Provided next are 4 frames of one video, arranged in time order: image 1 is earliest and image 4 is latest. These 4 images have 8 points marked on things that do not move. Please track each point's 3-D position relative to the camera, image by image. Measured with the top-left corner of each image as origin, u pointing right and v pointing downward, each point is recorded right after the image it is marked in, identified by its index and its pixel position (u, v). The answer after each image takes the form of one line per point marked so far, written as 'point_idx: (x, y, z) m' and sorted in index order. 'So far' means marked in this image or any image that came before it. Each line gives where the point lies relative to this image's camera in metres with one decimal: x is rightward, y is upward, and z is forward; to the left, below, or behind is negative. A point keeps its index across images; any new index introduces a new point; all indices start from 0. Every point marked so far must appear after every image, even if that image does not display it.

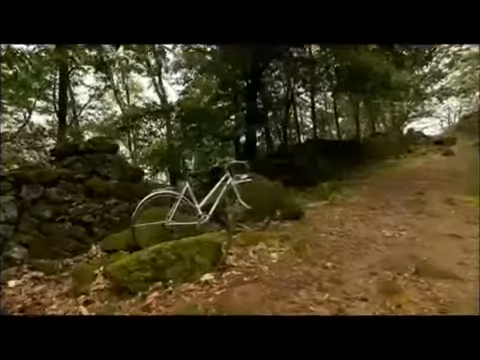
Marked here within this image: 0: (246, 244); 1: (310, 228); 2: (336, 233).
0: (0.0, -0.3, +3.0) m
1: (+0.3, -0.2, +3.0) m
2: (+0.4, -0.2, +3.0) m
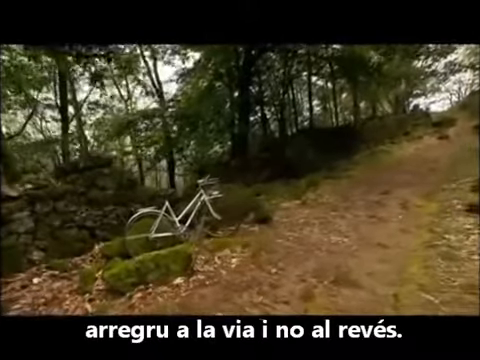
0: (-0.1, -0.4, +3.6) m
1: (+0.2, -0.3, +3.7) m
2: (+0.3, -0.3, +3.7) m
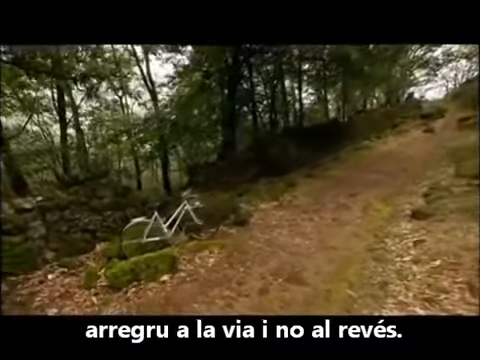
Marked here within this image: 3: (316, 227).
0: (-0.3, -0.4, +4.3) m
1: (0.0, -0.3, +4.3) m
2: (+0.1, -0.4, +4.3) m
3: (+0.5, -0.3, +4.4) m
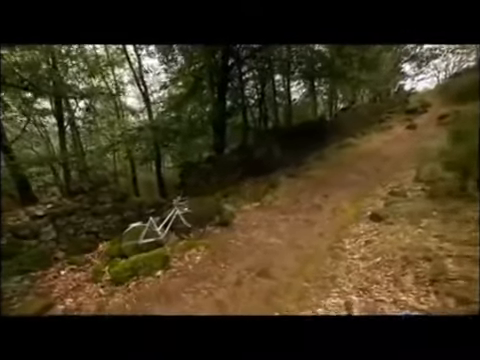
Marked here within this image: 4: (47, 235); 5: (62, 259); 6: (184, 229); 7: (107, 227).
0: (-0.4, -0.5, +5.0) m
1: (-0.1, -0.4, +5.0) m
2: (0.0, -0.4, +5.0) m
3: (+0.3, -0.3, +5.0) m
4: (-1.4, -0.4, +4.9) m
5: (-1.3, -0.5, +4.9) m
6: (-0.4, -0.3, +5.0) m
7: (-0.9, -0.3, +5.0) m
